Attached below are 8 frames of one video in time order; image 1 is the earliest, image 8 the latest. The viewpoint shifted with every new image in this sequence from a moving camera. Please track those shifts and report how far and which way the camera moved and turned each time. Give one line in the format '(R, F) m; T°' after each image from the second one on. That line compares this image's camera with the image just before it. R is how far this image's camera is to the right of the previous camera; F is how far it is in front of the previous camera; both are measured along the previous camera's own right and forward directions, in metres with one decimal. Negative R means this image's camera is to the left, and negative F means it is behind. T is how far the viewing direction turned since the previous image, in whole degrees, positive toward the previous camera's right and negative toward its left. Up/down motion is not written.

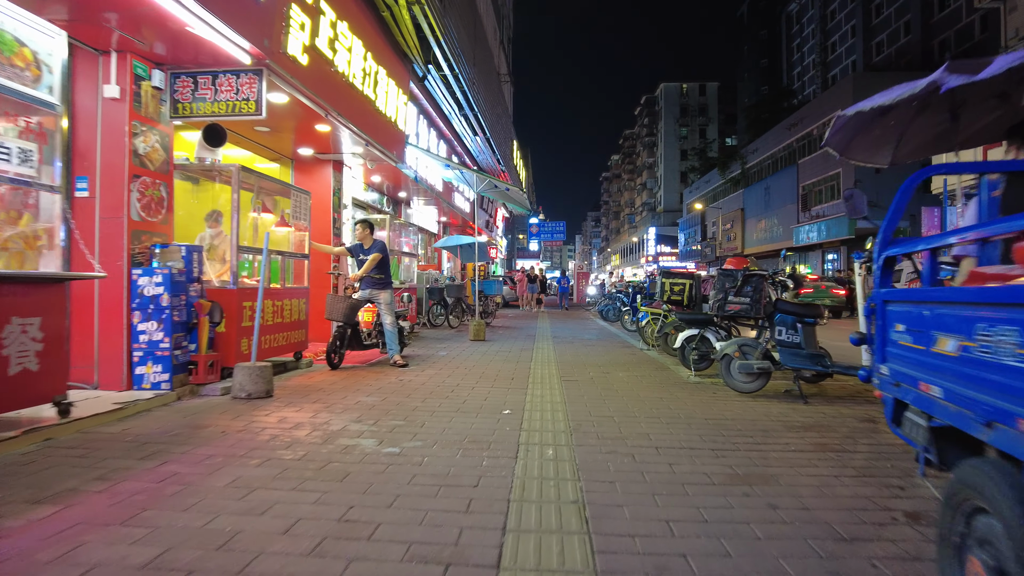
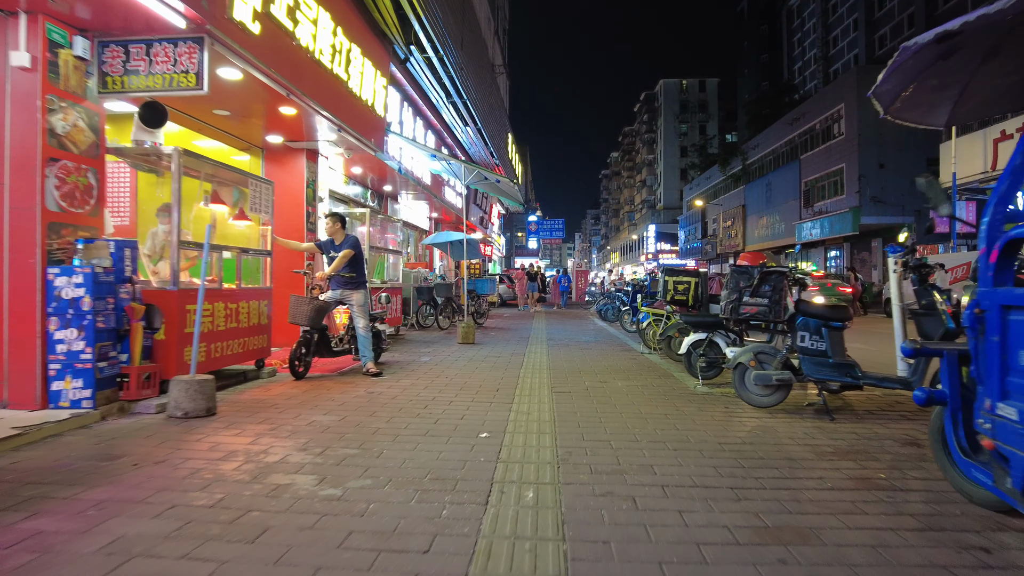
(+0.1, +0.7) m; 0°
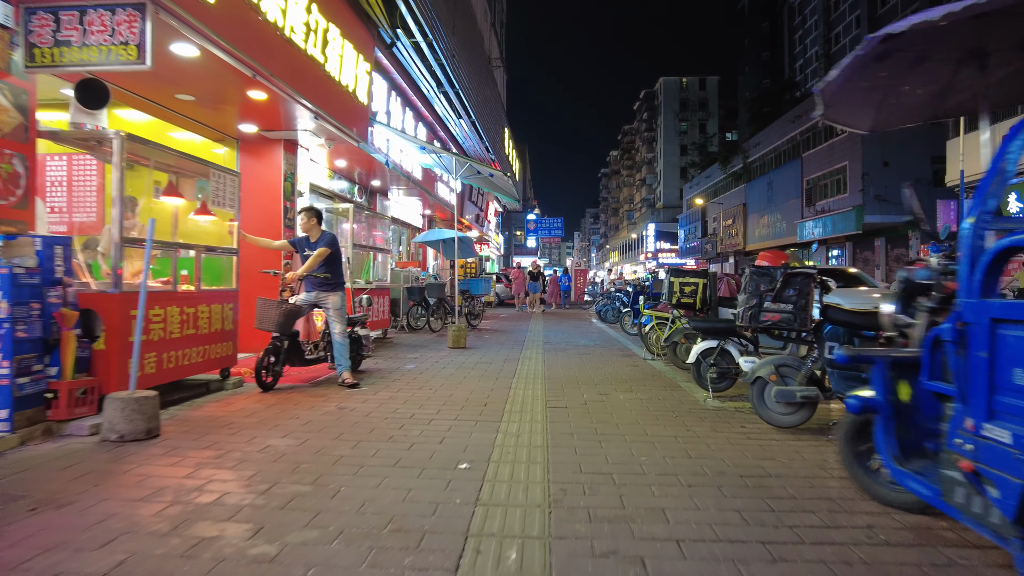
(+0.1, +0.6) m; 0°
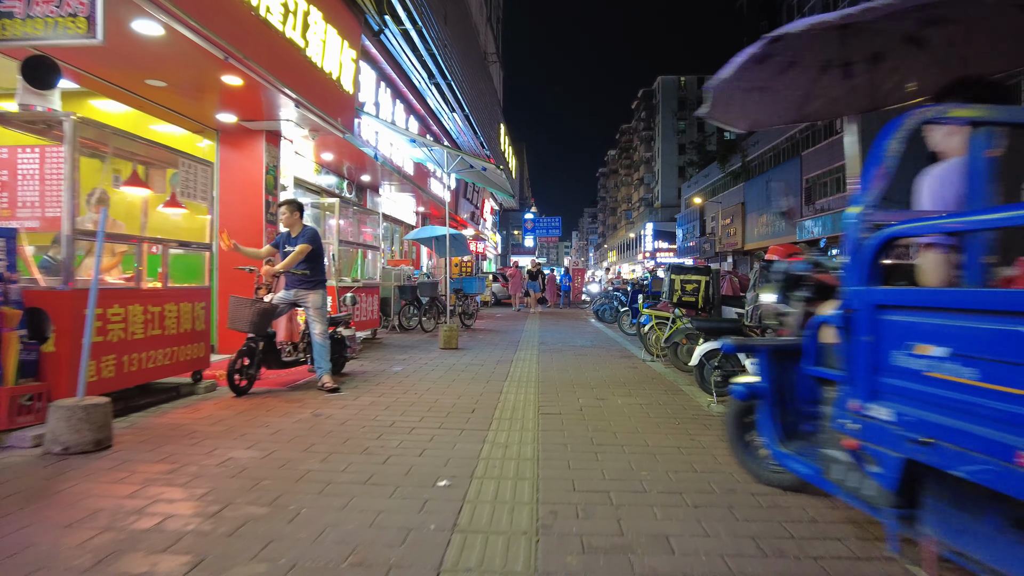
(+0.1, +0.4) m; 0°
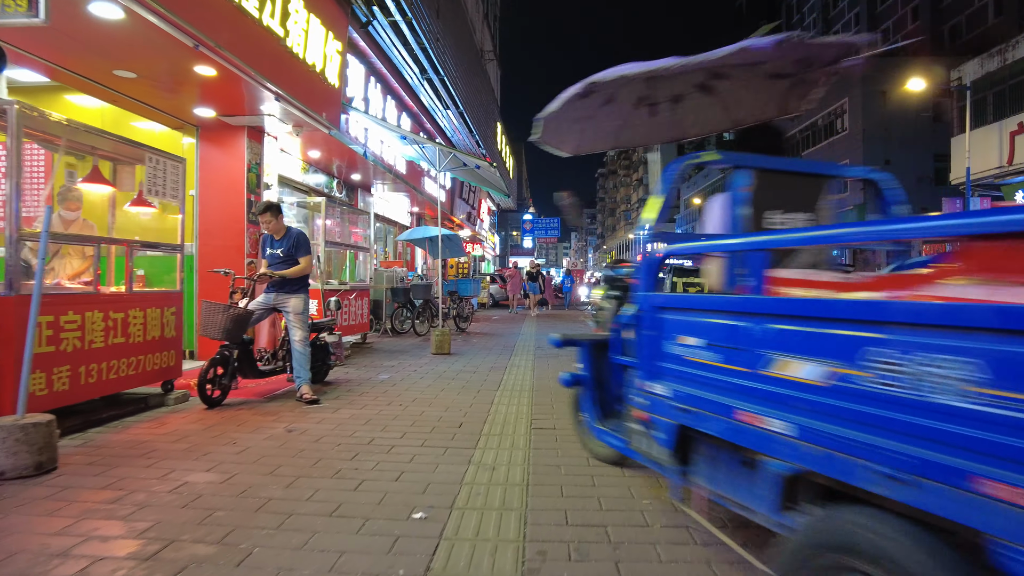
(+0.1, +0.4) m; 0°
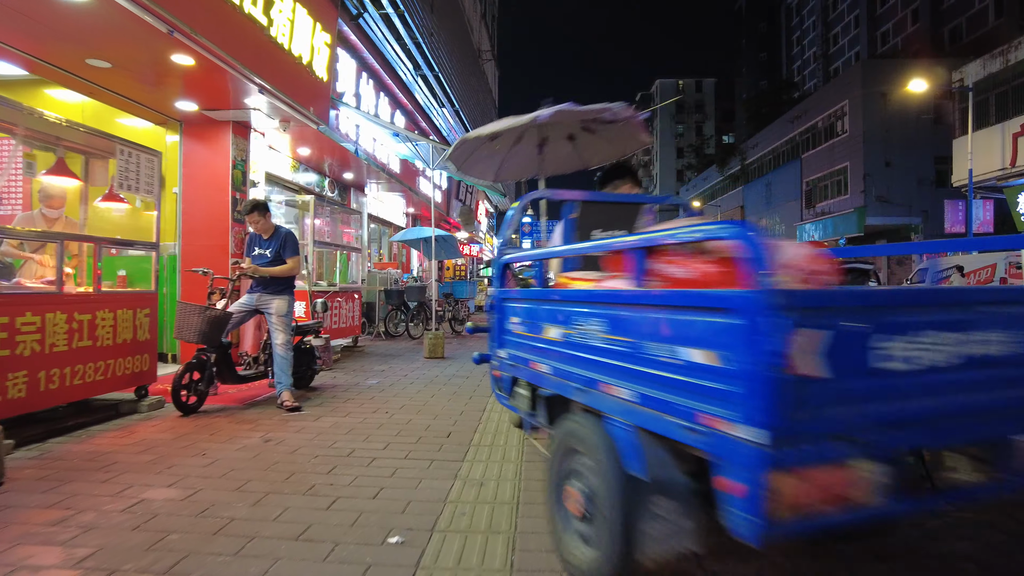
(0.0, +0.3) m; 0°
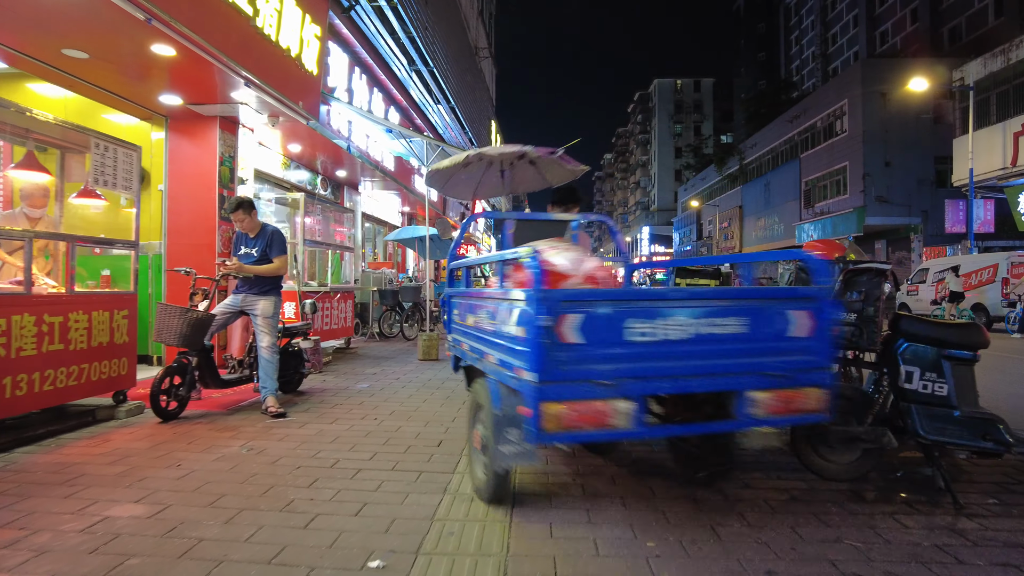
(0.0, +0.2) m; 0°
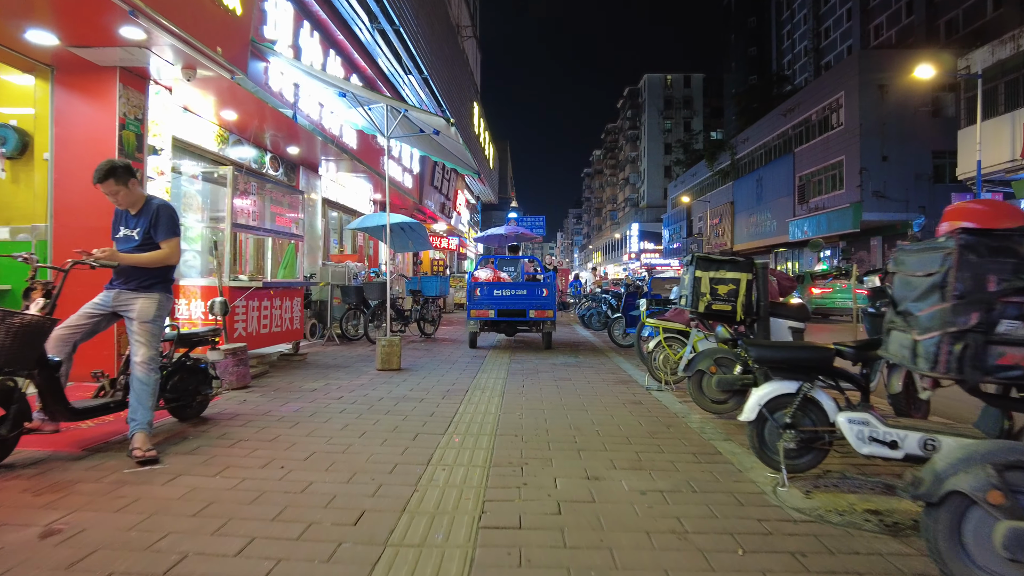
(+0.1, +1.4) m; +1°
